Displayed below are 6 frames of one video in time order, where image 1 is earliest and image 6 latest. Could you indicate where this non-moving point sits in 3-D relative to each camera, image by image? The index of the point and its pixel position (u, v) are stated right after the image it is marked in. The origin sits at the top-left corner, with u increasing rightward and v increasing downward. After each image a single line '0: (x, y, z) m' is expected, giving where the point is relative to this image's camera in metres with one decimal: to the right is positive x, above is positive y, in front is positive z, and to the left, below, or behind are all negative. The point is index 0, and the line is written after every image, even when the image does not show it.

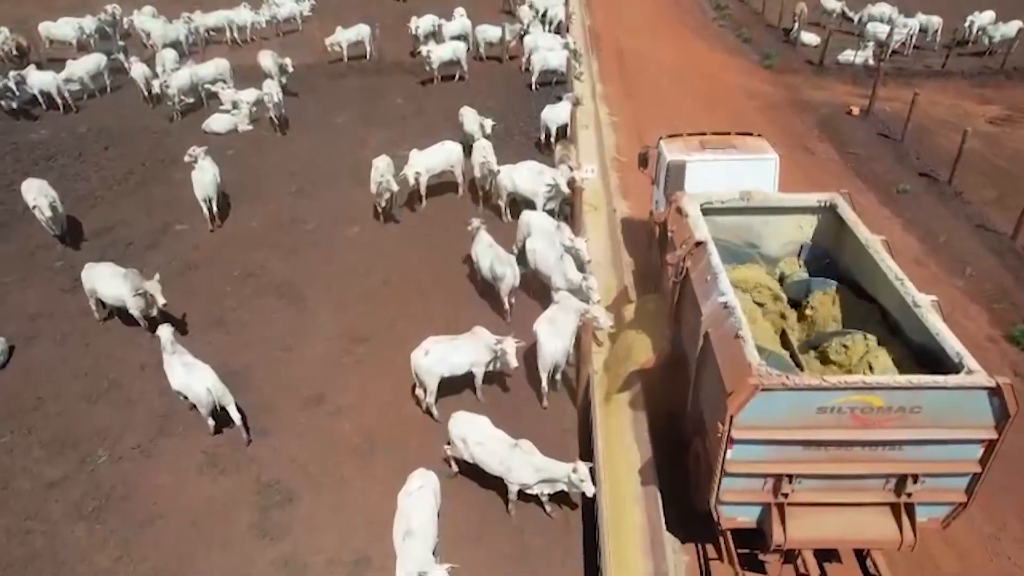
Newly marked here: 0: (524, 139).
0: (+0.4, +4.5, +17.5) m
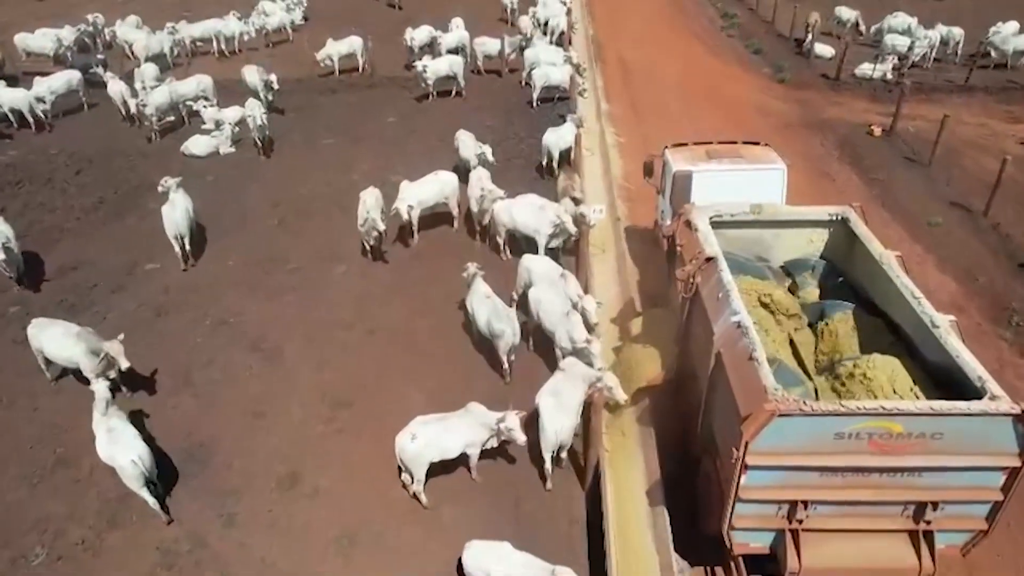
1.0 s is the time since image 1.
0: (+0.4, +3.5, +16.4) m
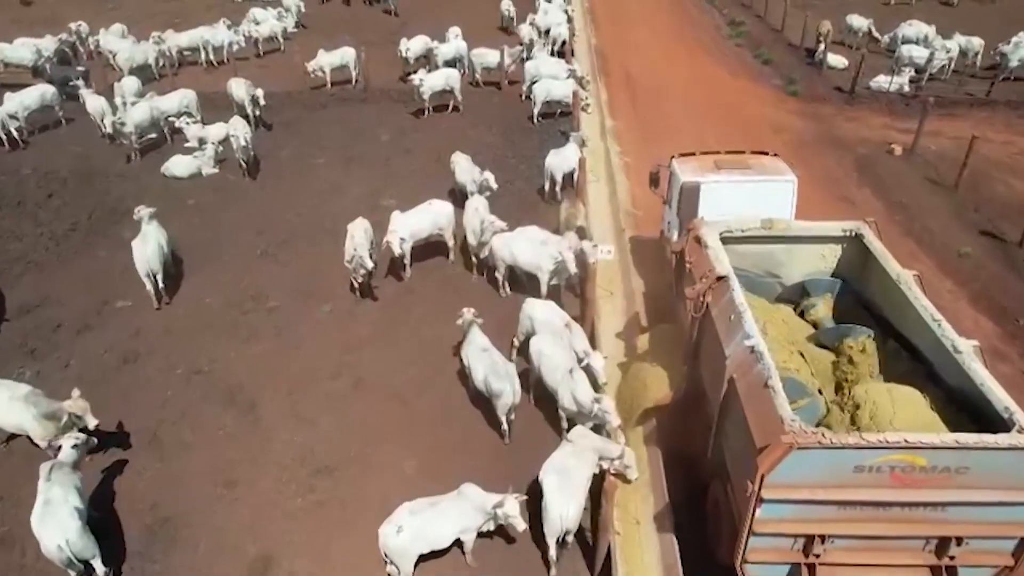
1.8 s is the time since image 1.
0: (+0.4, +2.7, +15.4) m
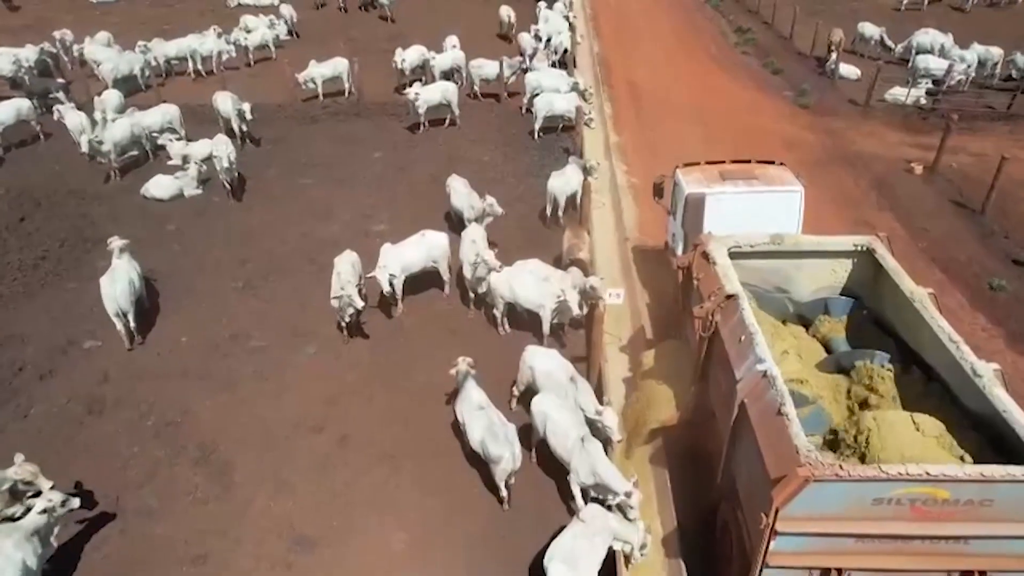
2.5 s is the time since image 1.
0: (+0.4, +2.0, +14.6) m
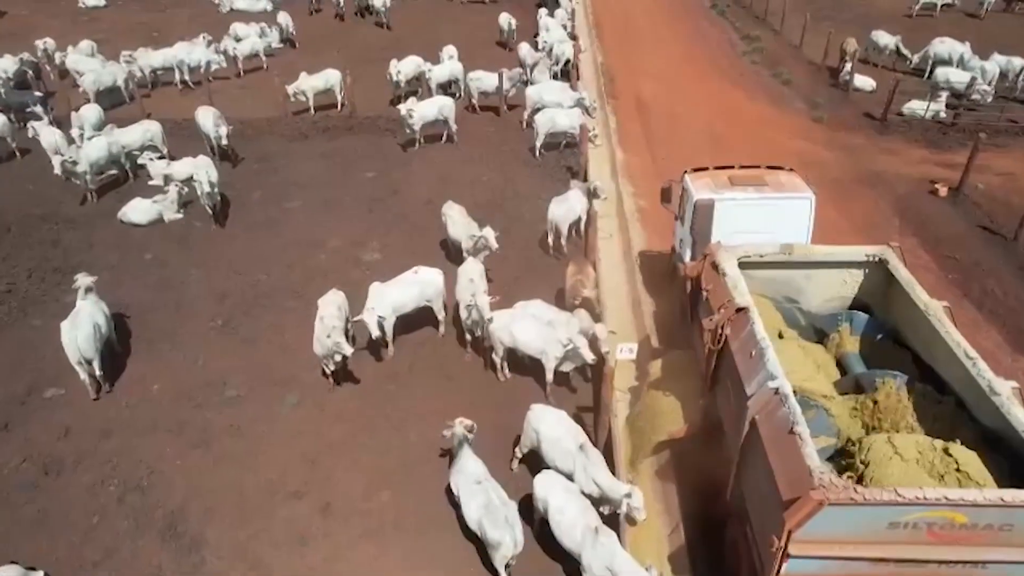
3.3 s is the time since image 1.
0: (+0.4, +1.2, +13.7) m
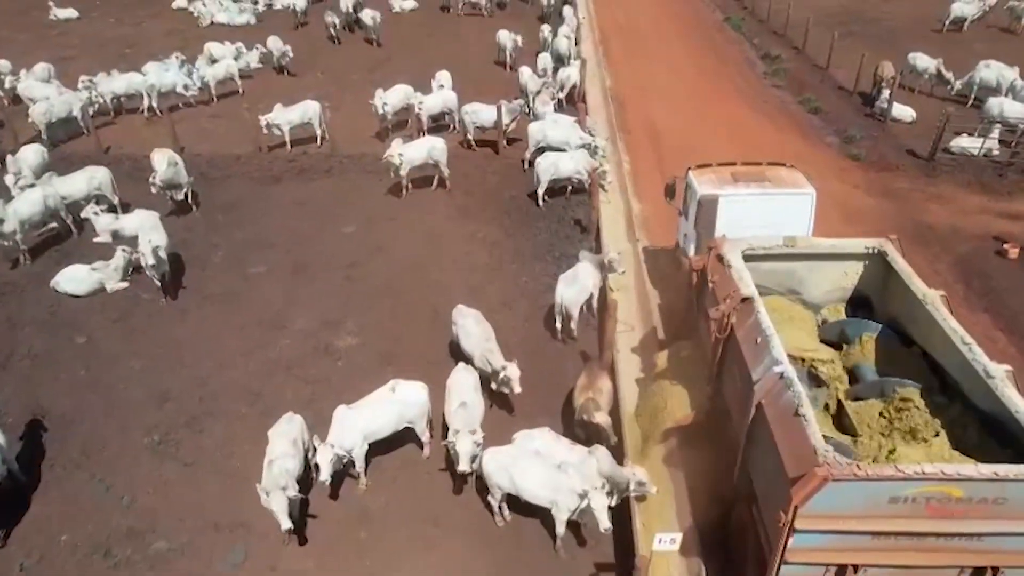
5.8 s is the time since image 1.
0: (+0.4, -0.5, +11.6) m
